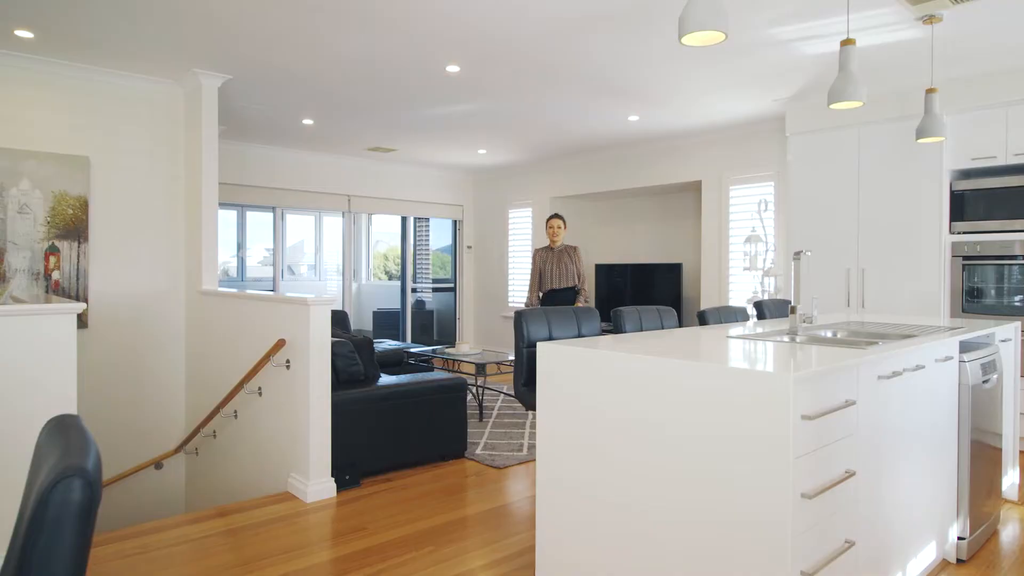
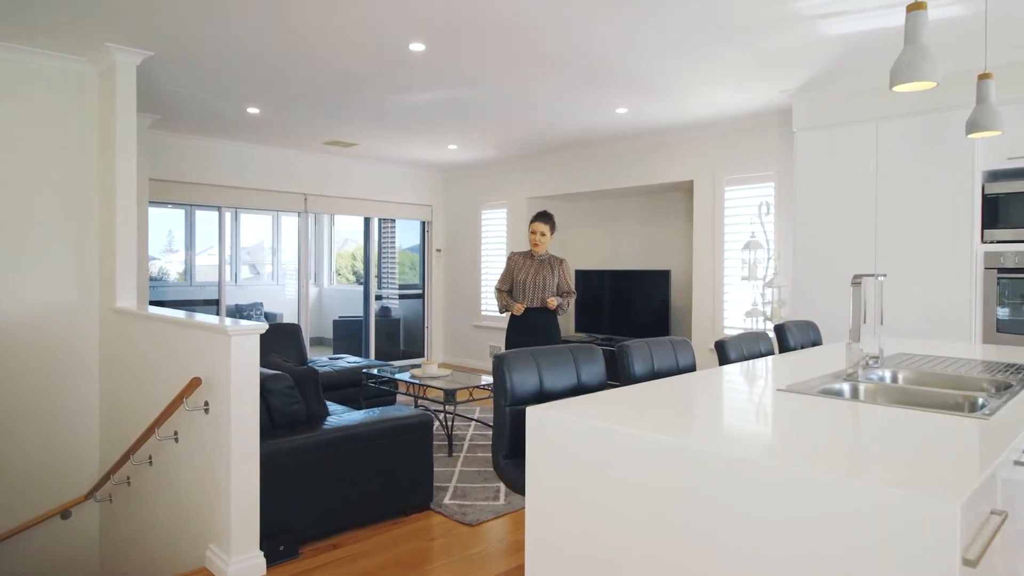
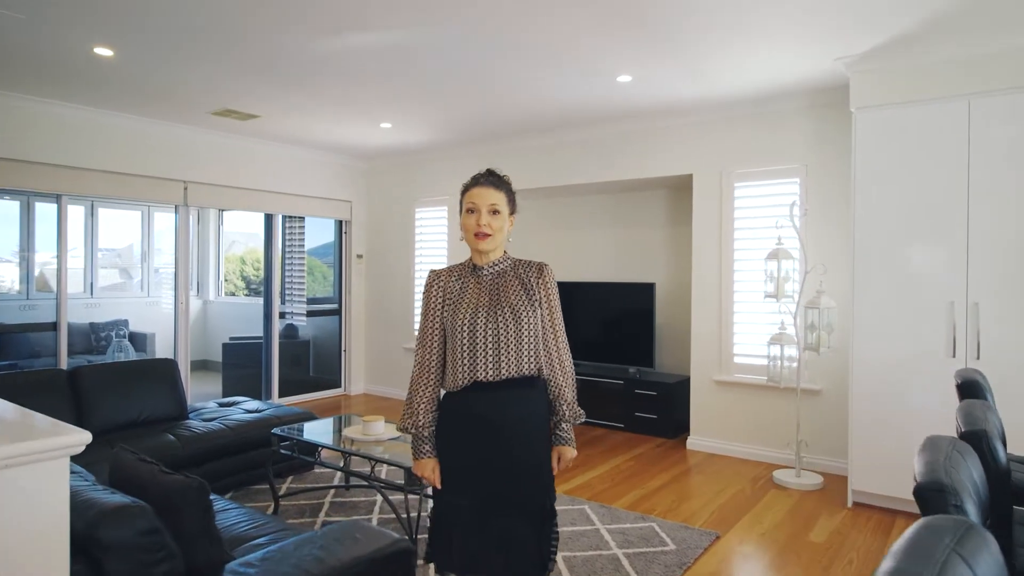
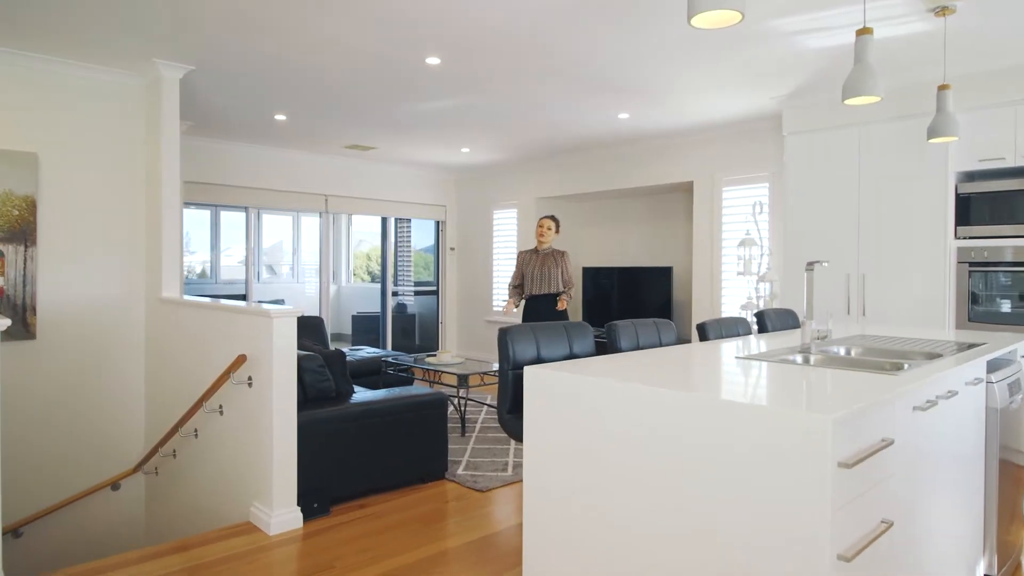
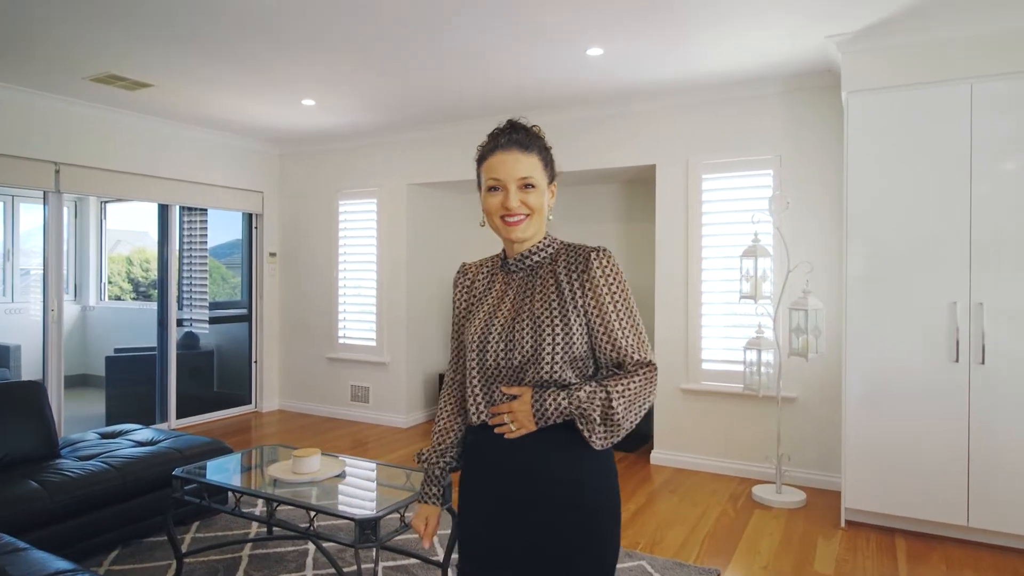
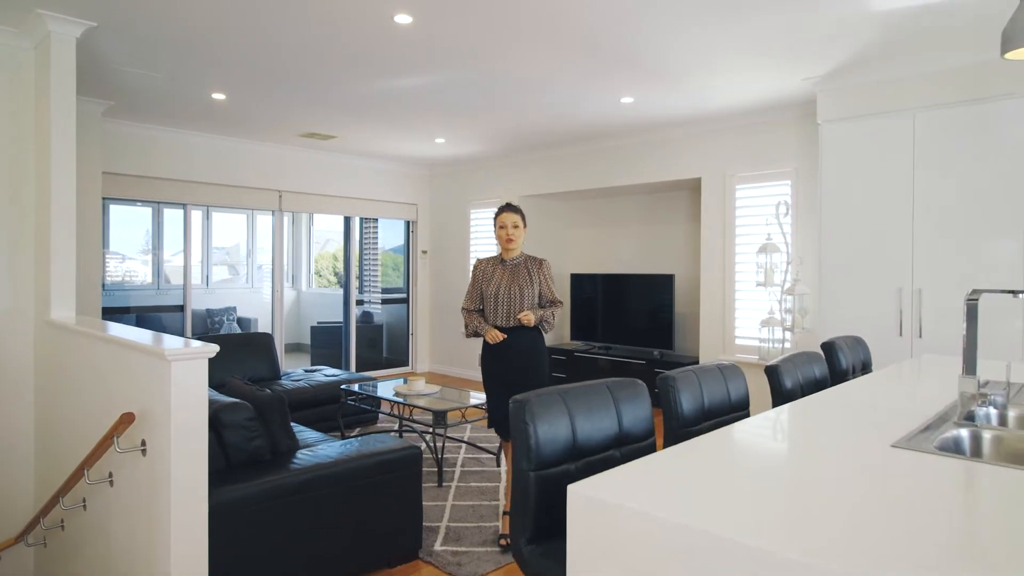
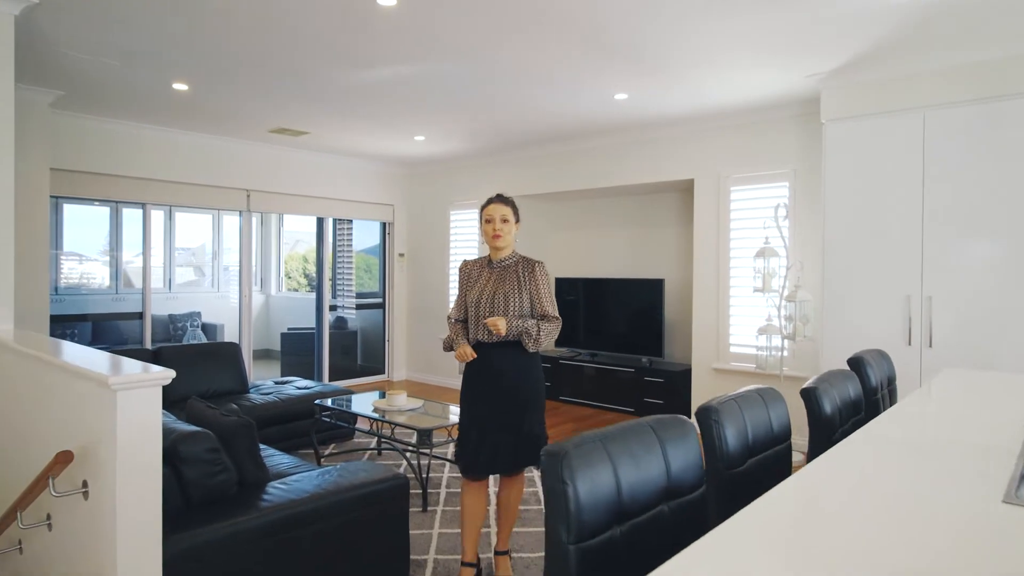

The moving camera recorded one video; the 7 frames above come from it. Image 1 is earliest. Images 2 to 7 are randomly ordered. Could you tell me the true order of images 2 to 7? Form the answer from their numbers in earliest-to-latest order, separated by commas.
4, 2, 6, 7, 3, 5
